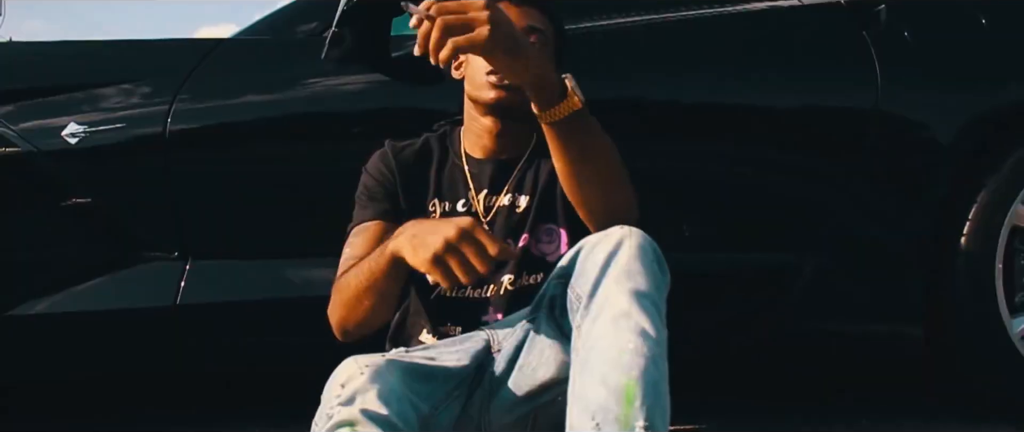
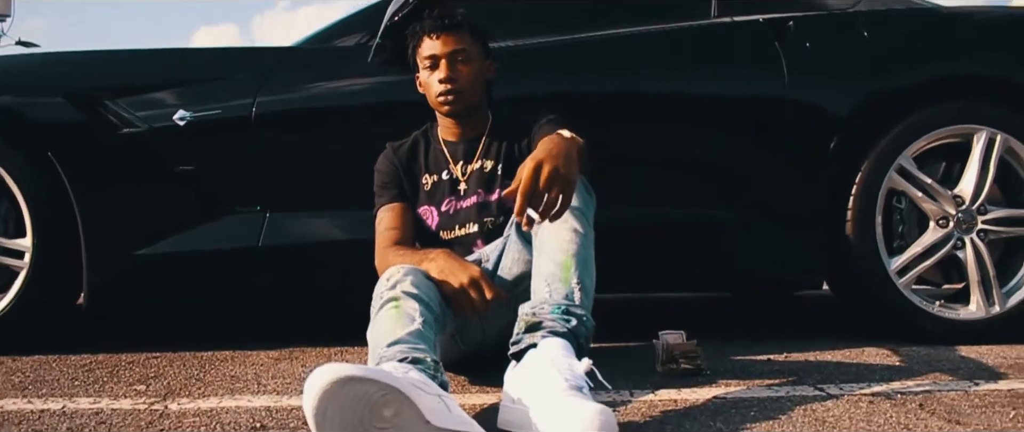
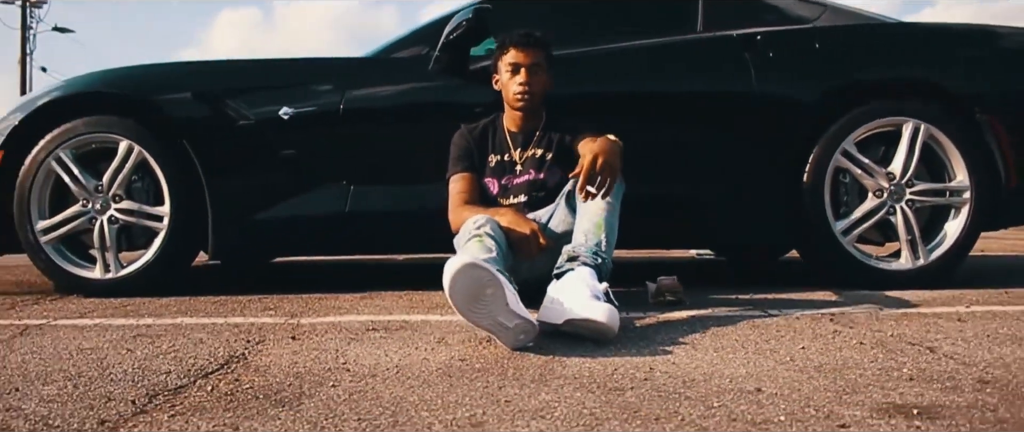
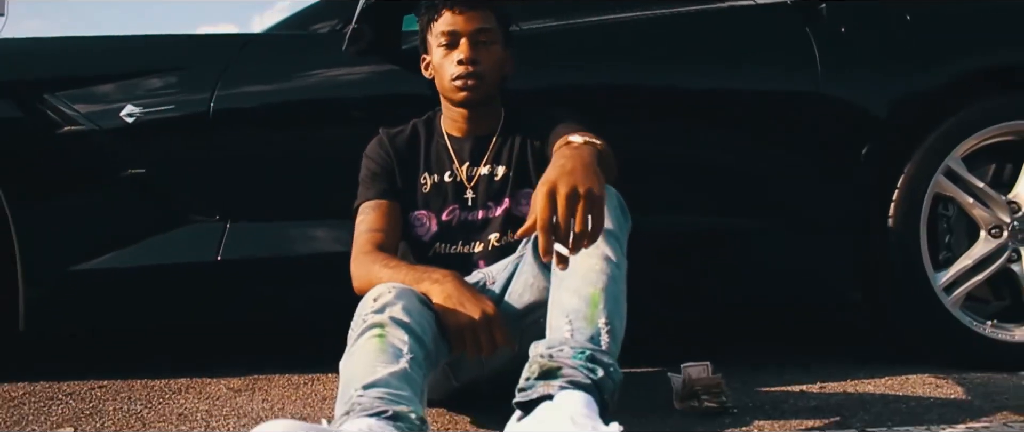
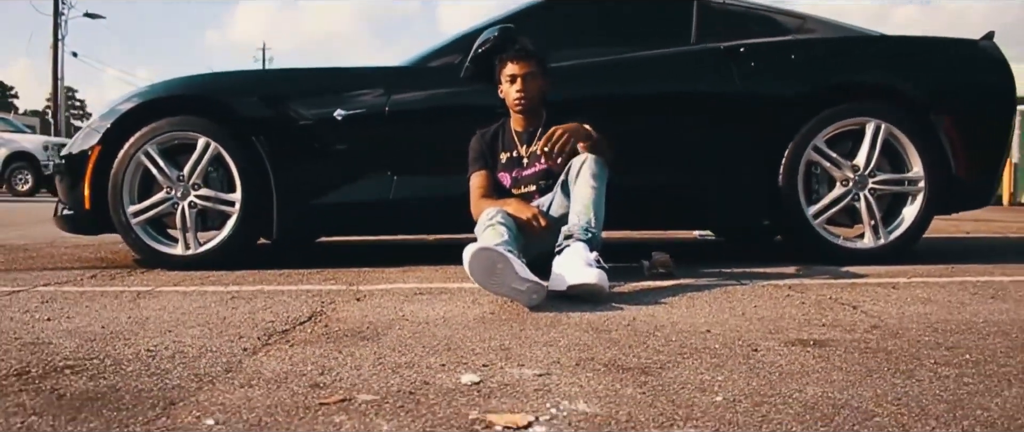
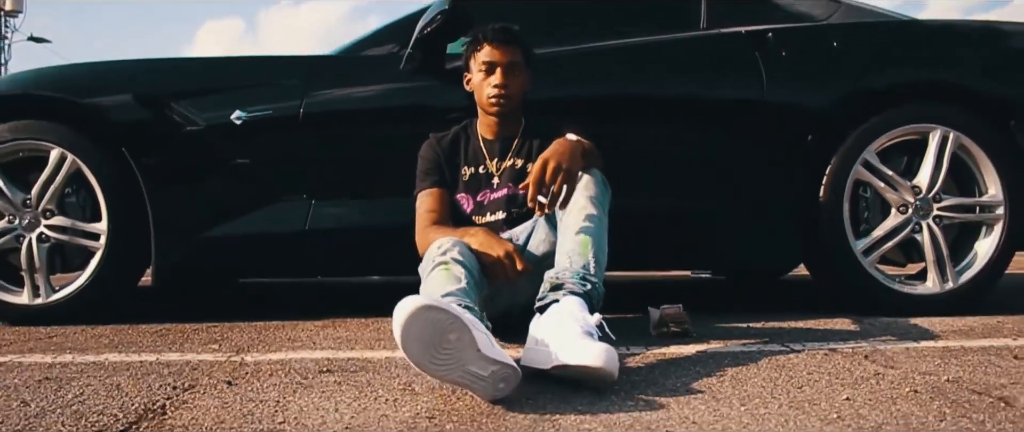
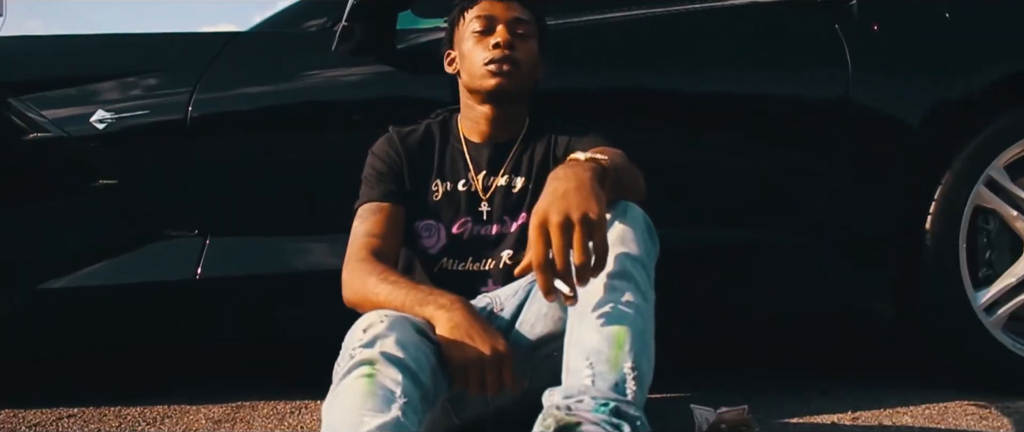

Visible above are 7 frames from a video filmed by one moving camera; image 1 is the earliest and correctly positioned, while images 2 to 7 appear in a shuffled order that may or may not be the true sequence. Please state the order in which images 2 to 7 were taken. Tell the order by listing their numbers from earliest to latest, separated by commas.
7, 4, 2, 6, 3, 5
